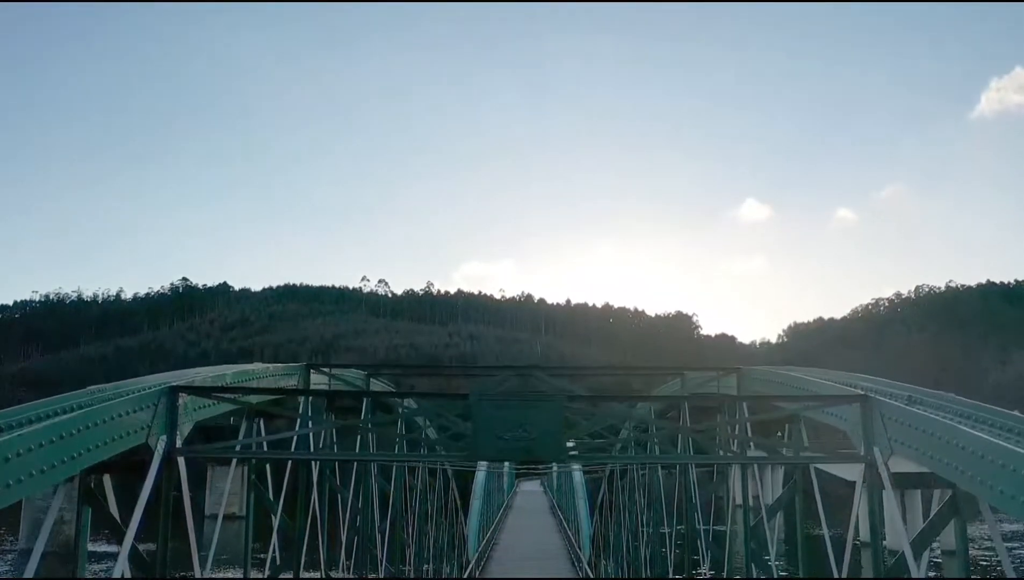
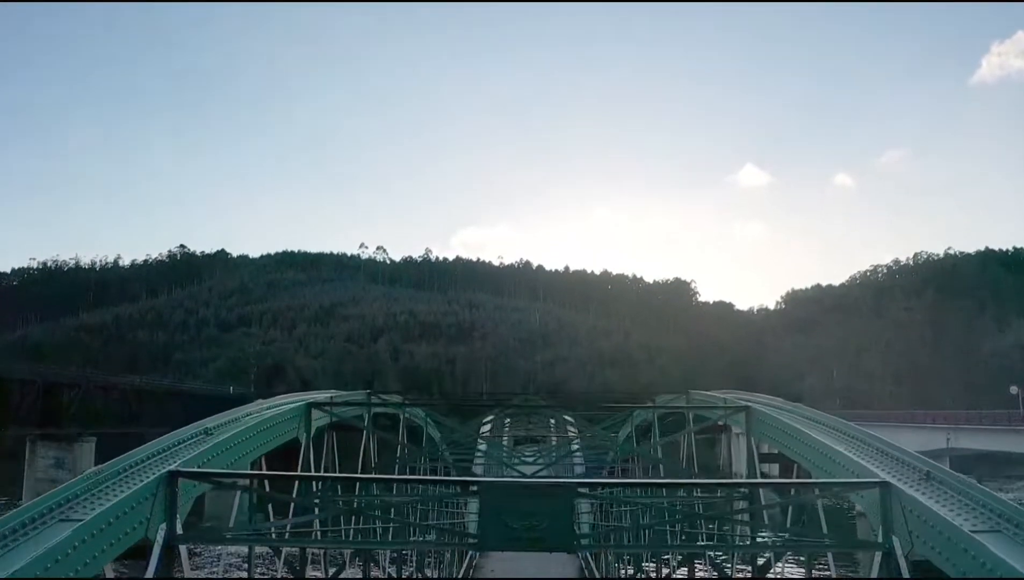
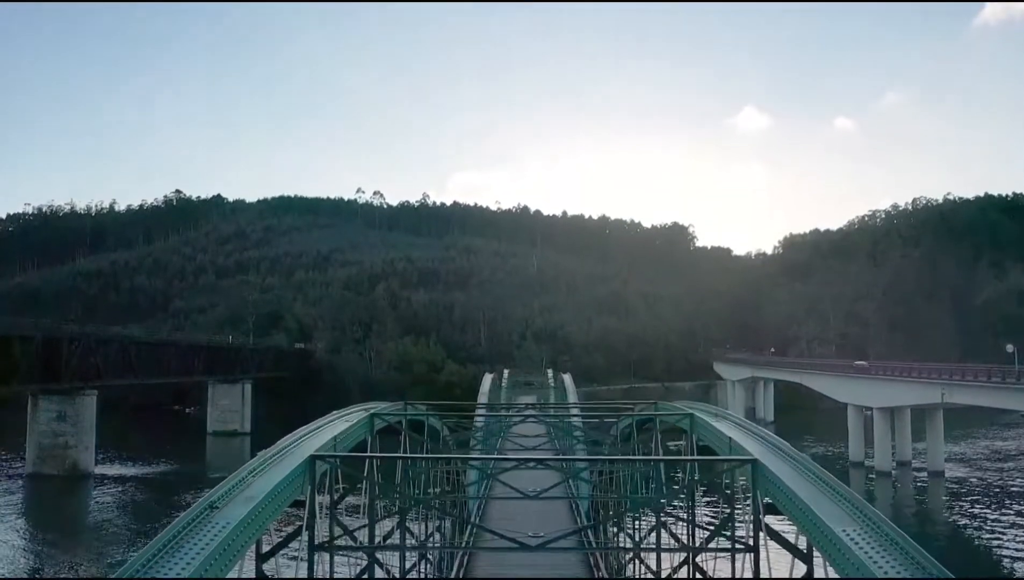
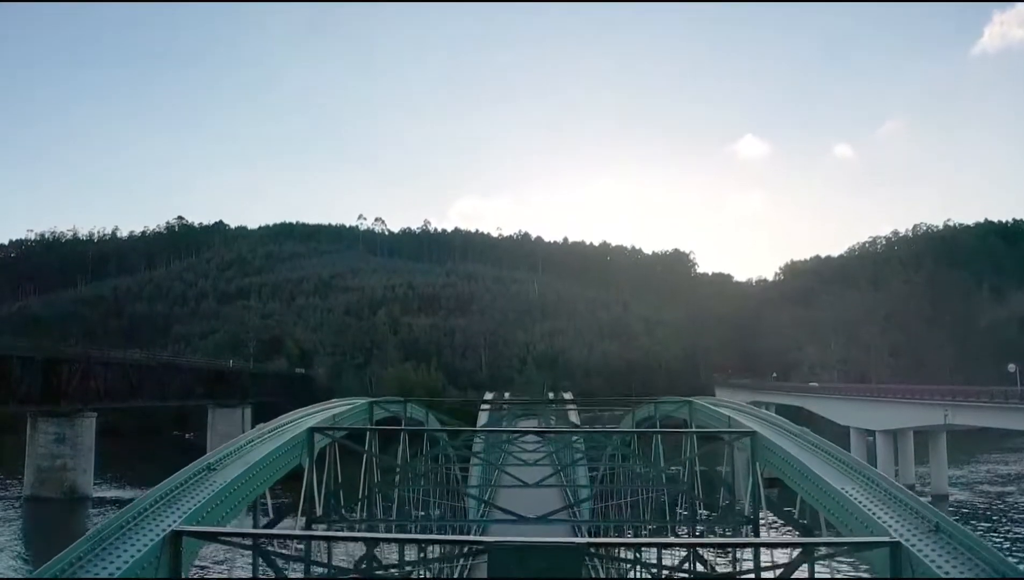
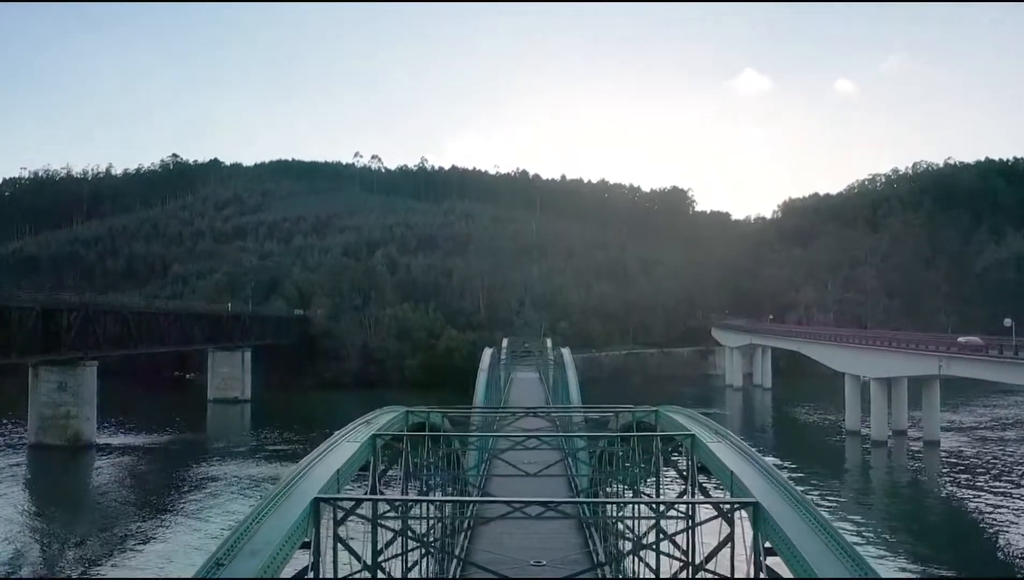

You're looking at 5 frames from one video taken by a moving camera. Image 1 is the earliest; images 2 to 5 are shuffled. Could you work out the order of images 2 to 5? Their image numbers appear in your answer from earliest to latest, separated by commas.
2, 4, 3, 5
